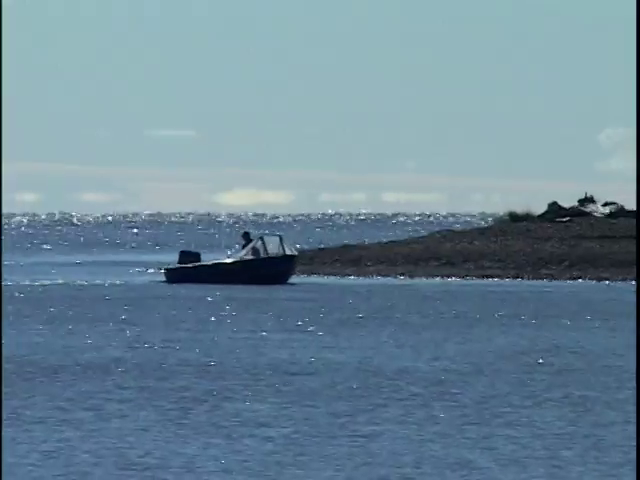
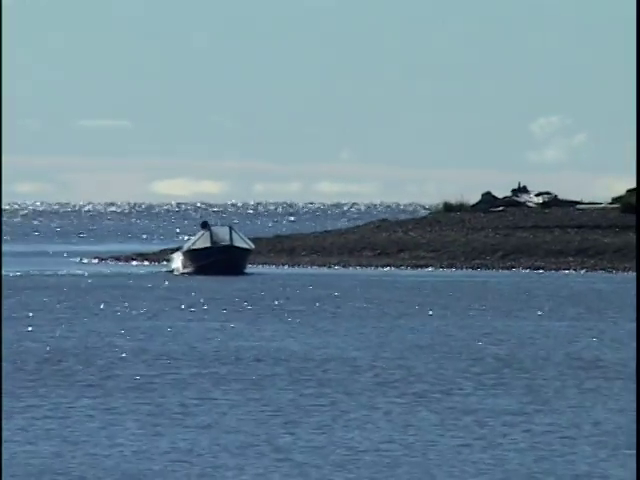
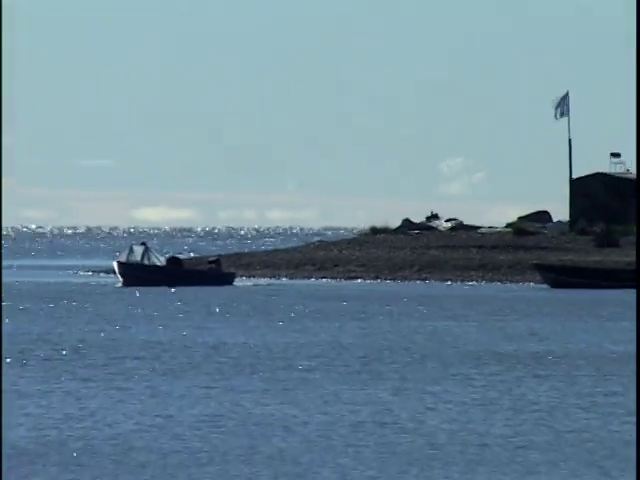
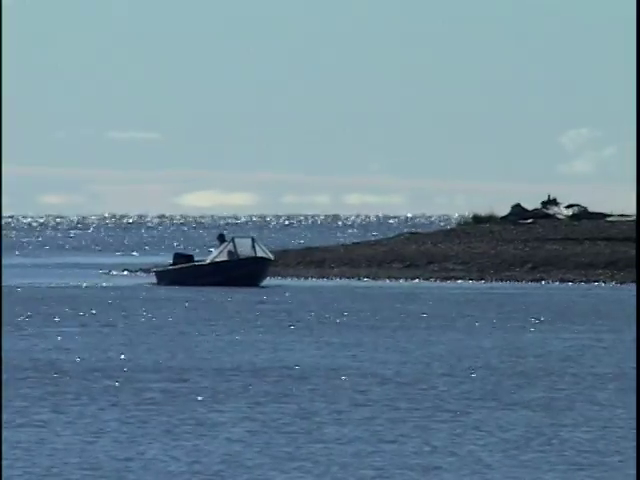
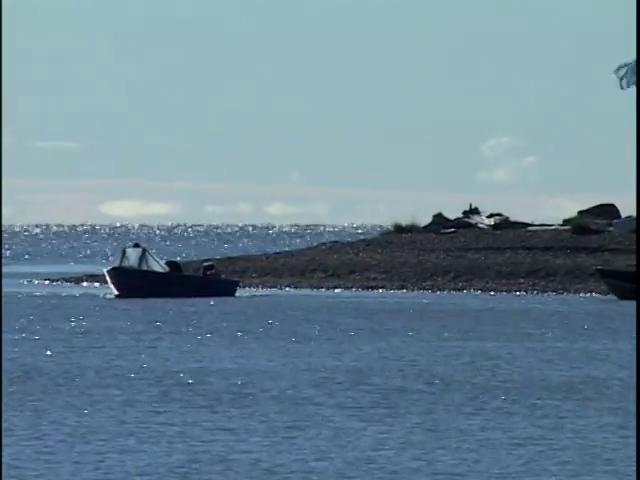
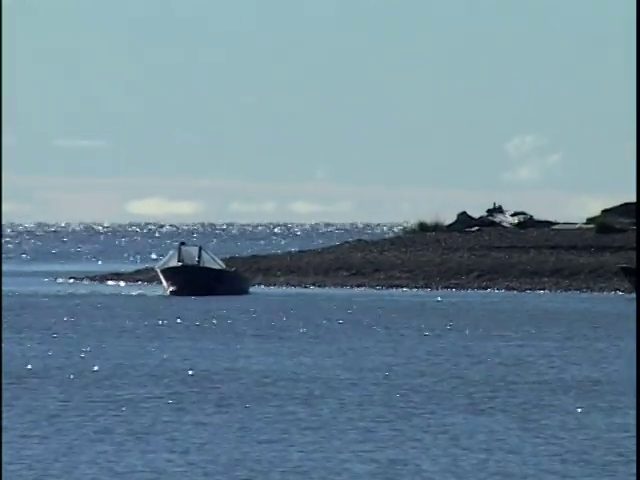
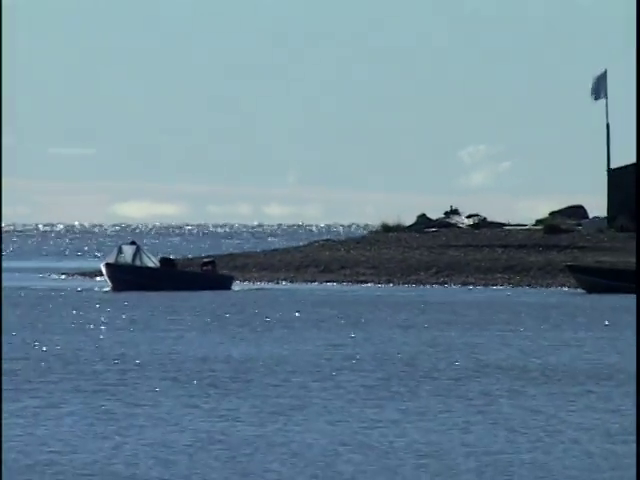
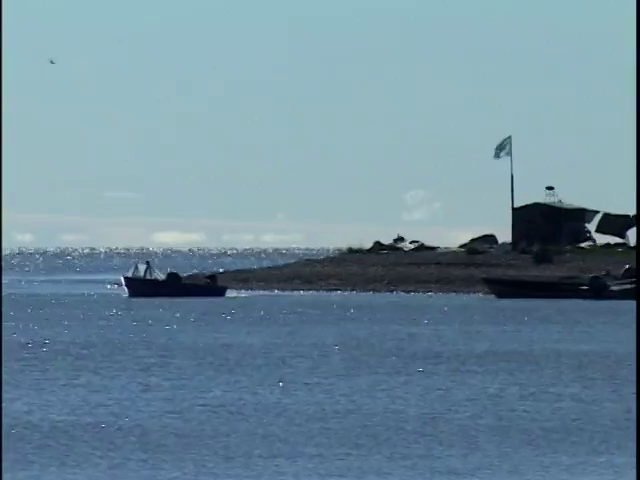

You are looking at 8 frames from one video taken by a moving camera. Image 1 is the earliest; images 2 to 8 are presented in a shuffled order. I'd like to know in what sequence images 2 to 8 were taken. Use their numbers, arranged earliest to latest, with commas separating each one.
4, 2, 6, 5, 7, 3, 8
